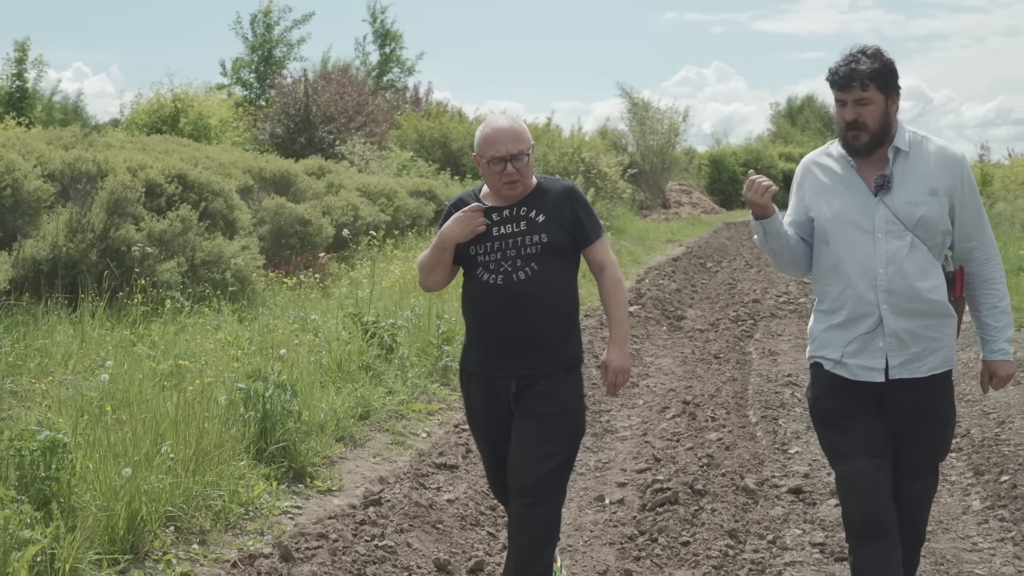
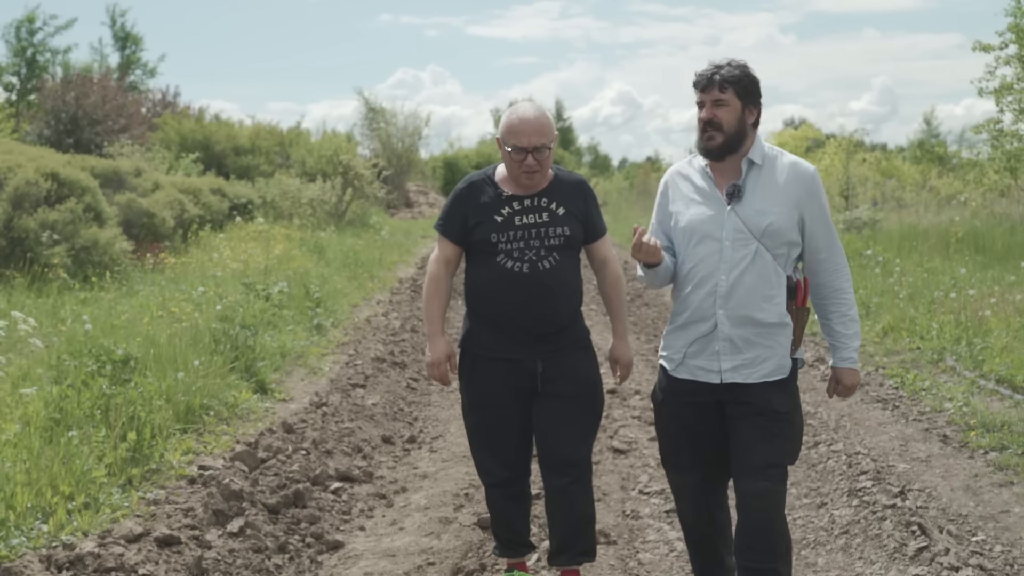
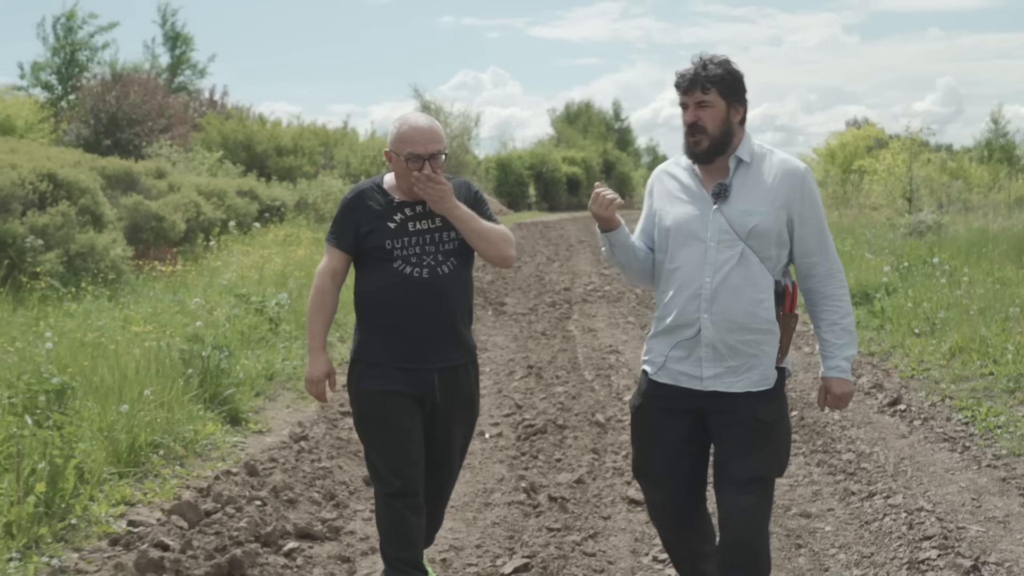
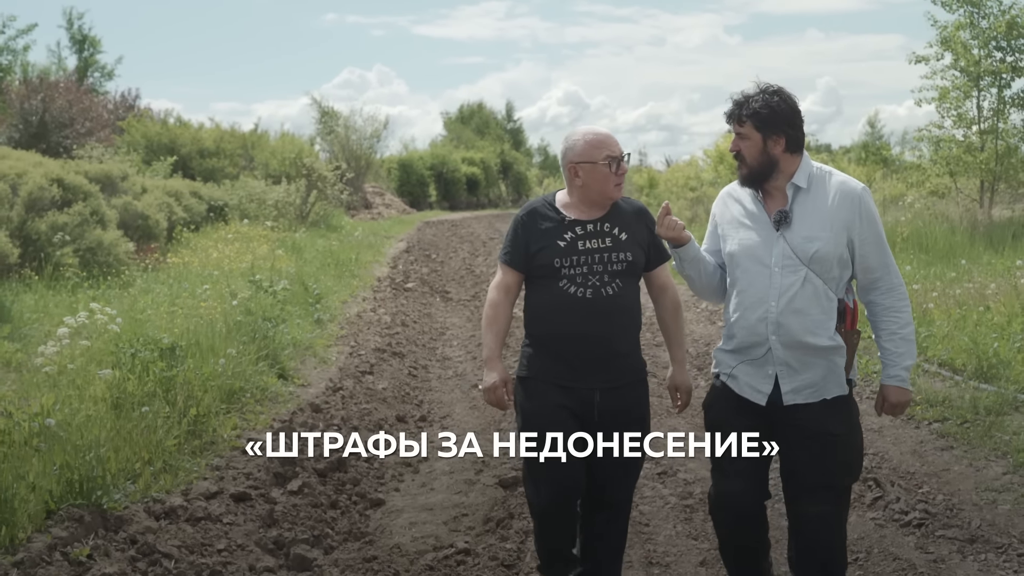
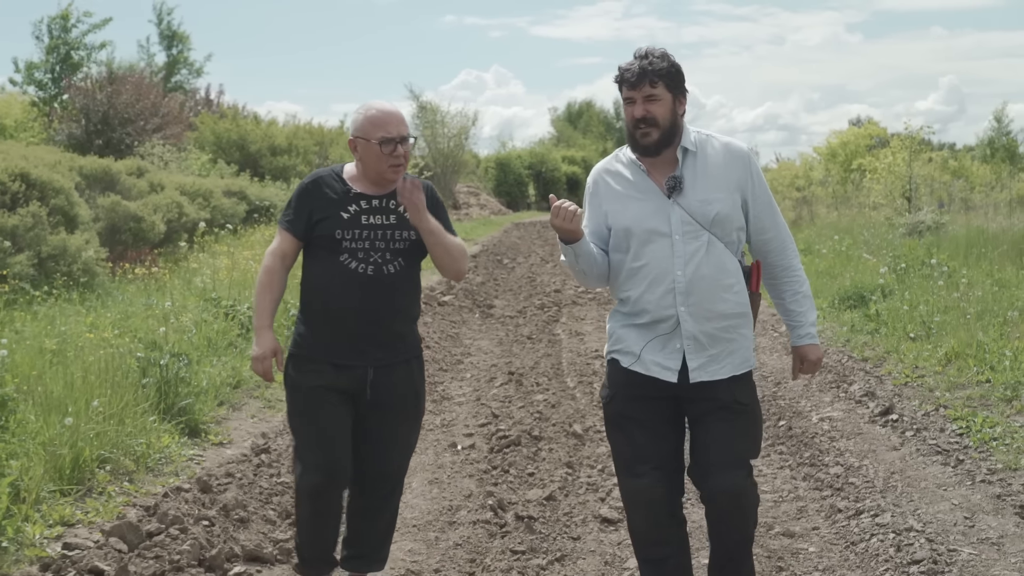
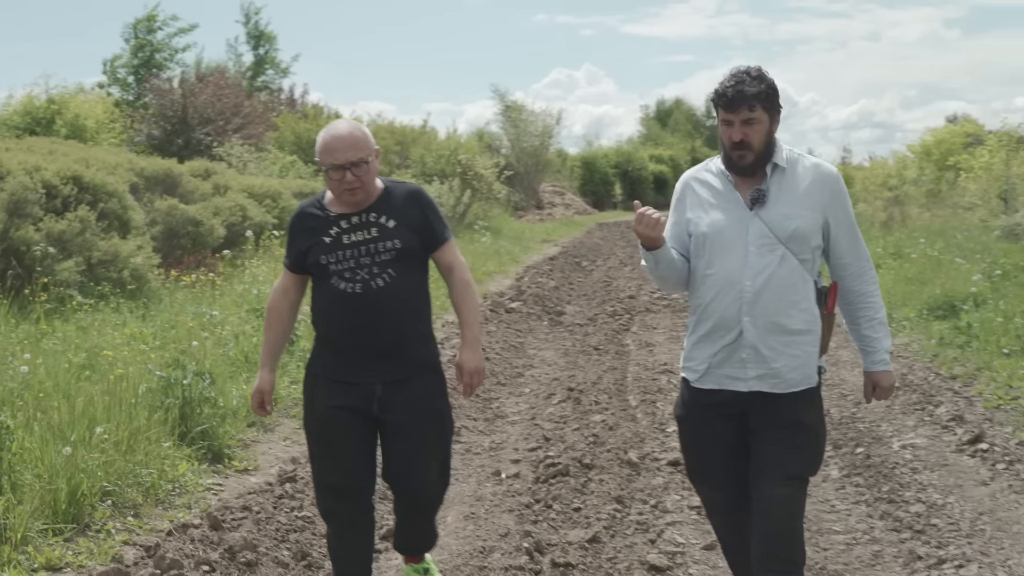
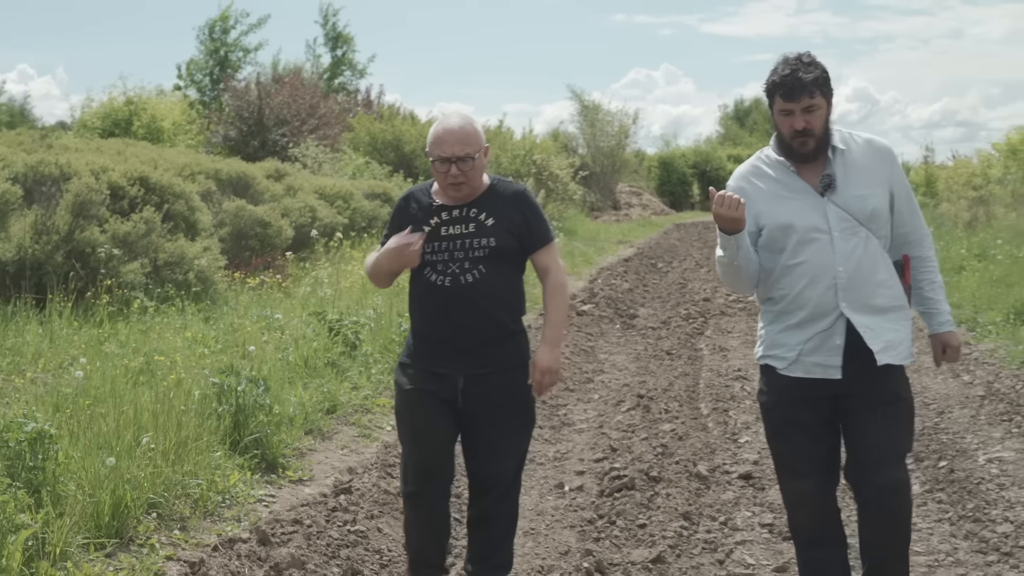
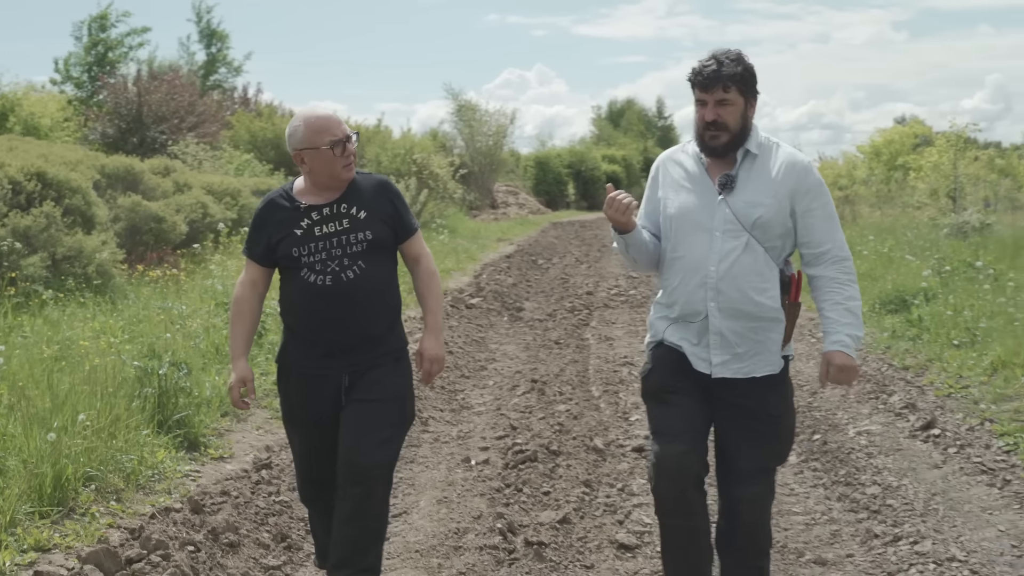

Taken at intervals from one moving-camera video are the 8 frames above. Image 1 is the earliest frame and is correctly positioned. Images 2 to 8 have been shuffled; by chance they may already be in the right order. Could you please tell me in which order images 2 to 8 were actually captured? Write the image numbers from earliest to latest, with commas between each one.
7, 6, 8, 5, 3, 2, 4
